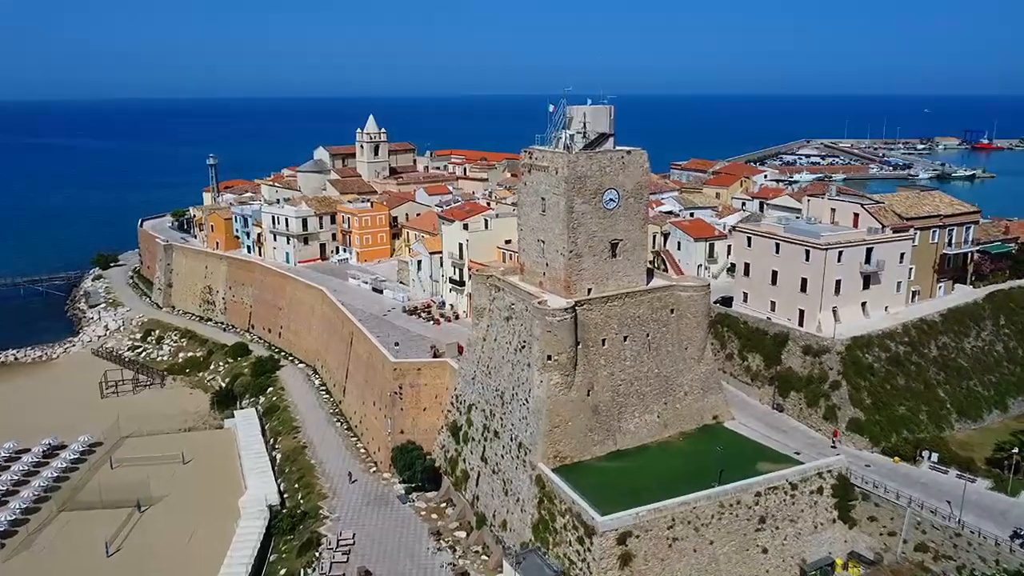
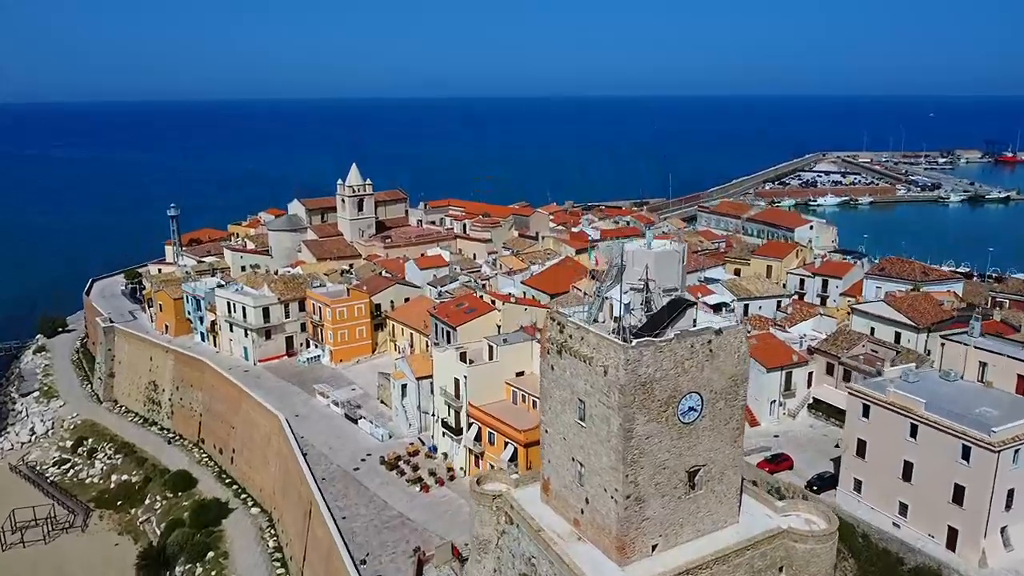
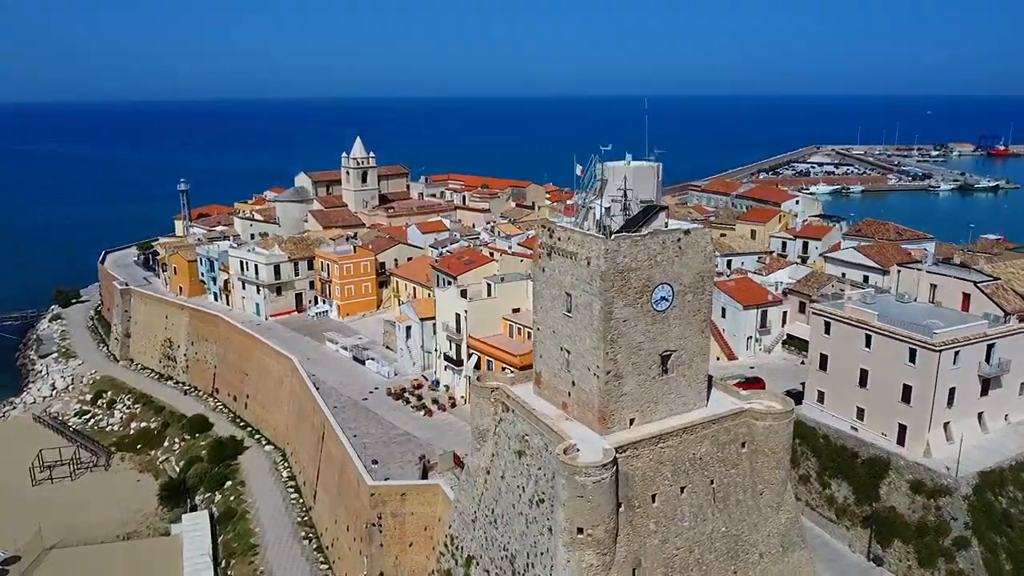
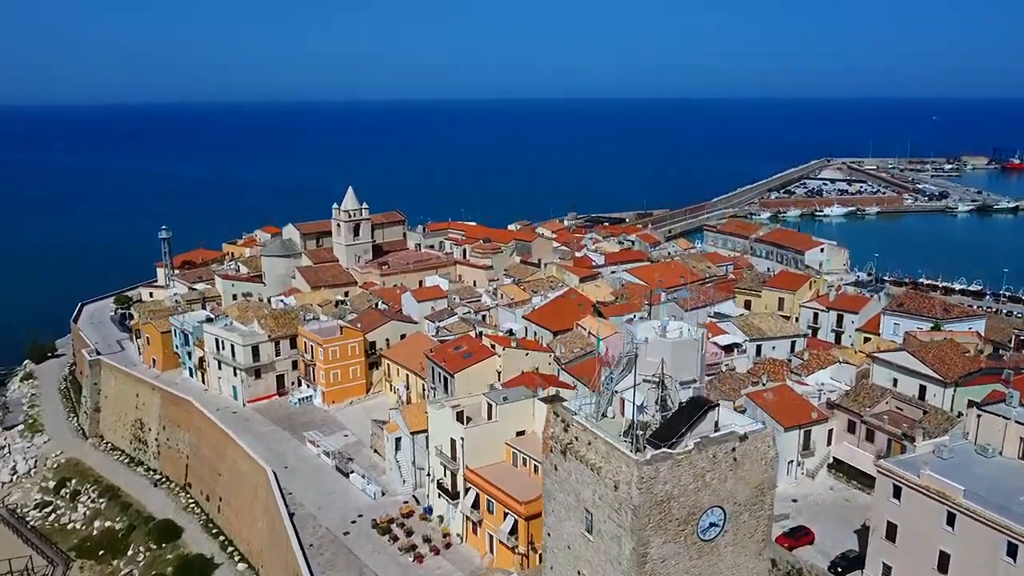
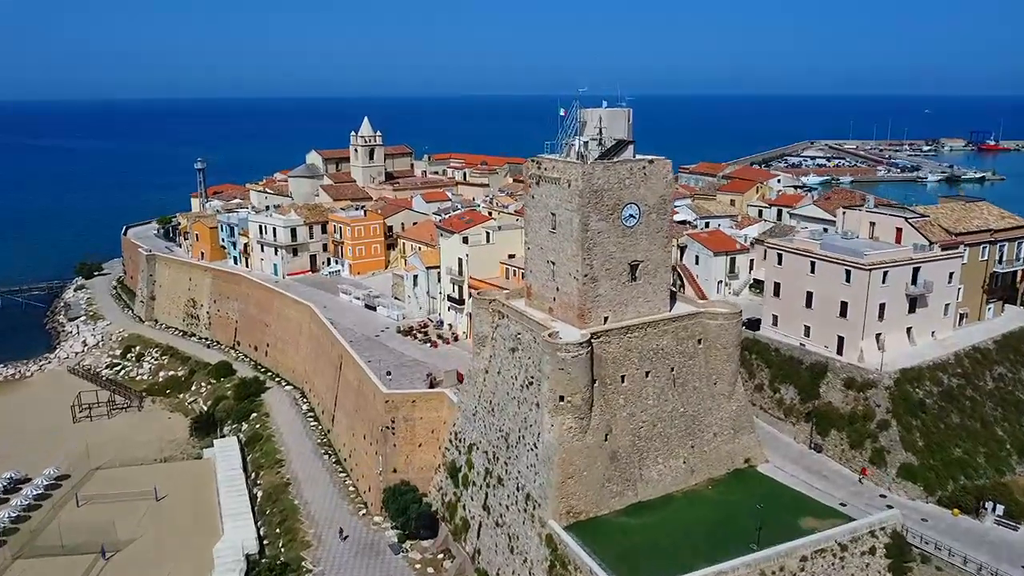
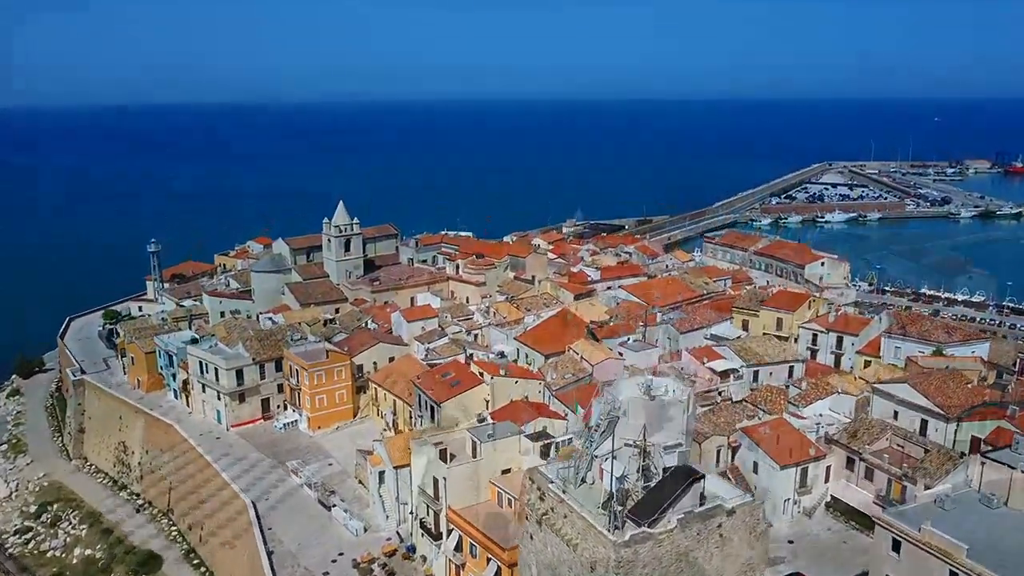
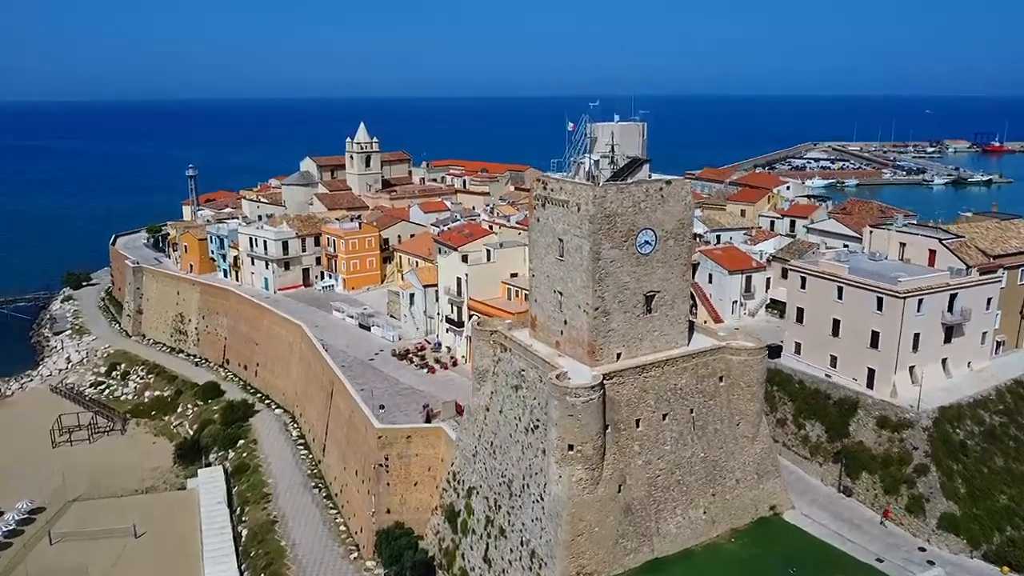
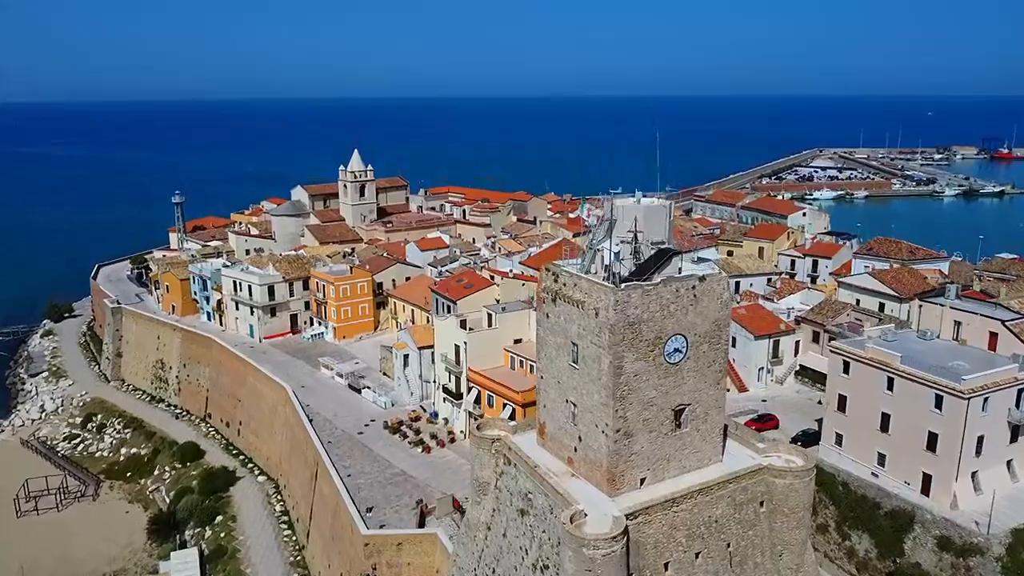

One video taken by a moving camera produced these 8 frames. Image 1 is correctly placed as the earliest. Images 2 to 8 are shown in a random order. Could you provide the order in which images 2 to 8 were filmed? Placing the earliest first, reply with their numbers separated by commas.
5, 7, 3, 8, 2, 4, 6
